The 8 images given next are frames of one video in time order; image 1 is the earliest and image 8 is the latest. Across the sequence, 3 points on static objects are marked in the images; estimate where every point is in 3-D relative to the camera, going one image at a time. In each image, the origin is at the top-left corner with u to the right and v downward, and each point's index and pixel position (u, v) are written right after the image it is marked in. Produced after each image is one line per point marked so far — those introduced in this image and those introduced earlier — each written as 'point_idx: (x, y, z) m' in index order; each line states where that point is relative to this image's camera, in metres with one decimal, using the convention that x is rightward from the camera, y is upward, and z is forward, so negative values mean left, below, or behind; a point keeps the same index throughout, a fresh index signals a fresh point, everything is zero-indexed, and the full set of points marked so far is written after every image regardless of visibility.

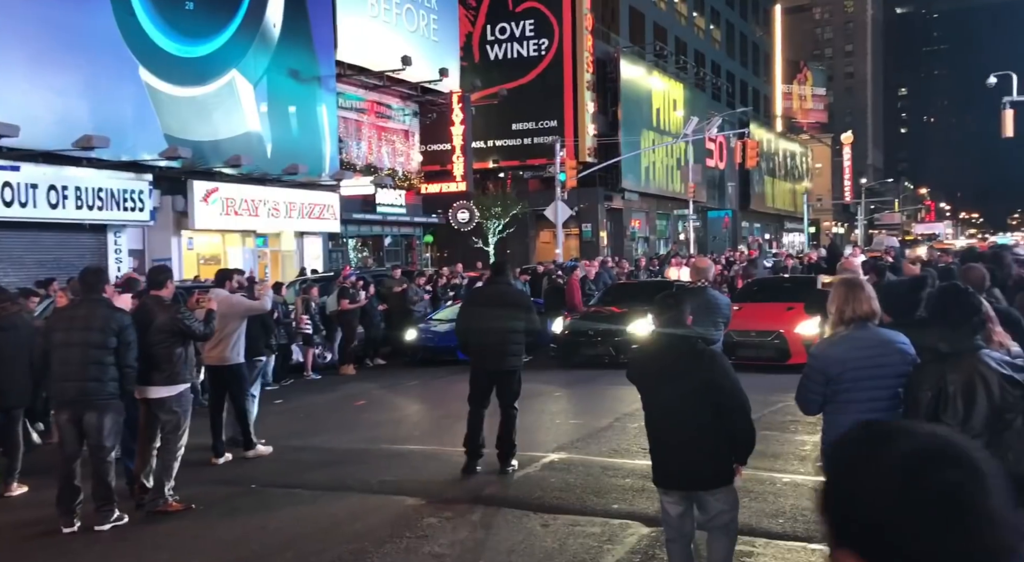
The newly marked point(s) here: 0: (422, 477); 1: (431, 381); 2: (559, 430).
0: (-0.8, -1.9, +9.9) m
1: (-1.3, -1.6, +16.4) m
2: (+0.5, -1.7, +11.8) m
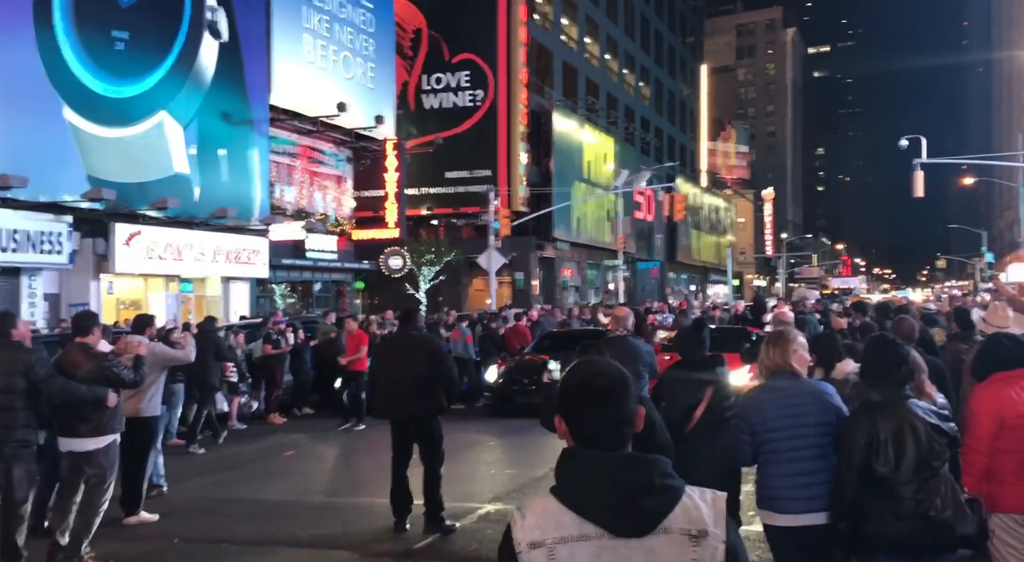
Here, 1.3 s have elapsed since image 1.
0: (-1.4, -2.3, +9.5) m
1: (-2.3, -2.3, +15.9) m
2: (-0.2, -2.2, +11.5) m
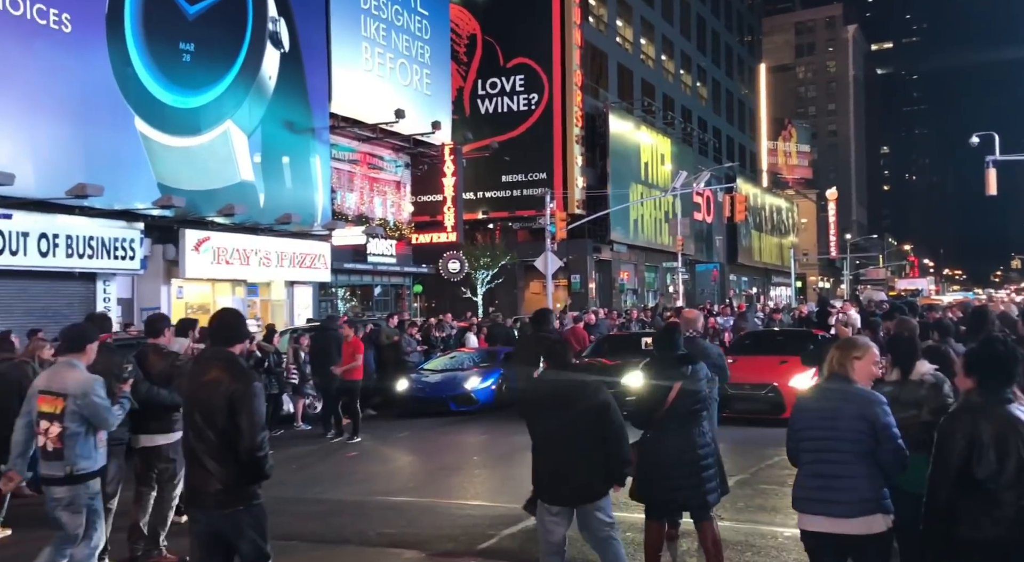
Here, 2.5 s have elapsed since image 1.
0: (-0.9, -2.3, +9.9) m
1: (-1.4, -2.3, +16.3) m
2: (+0.4, -2.2, +11.8) m
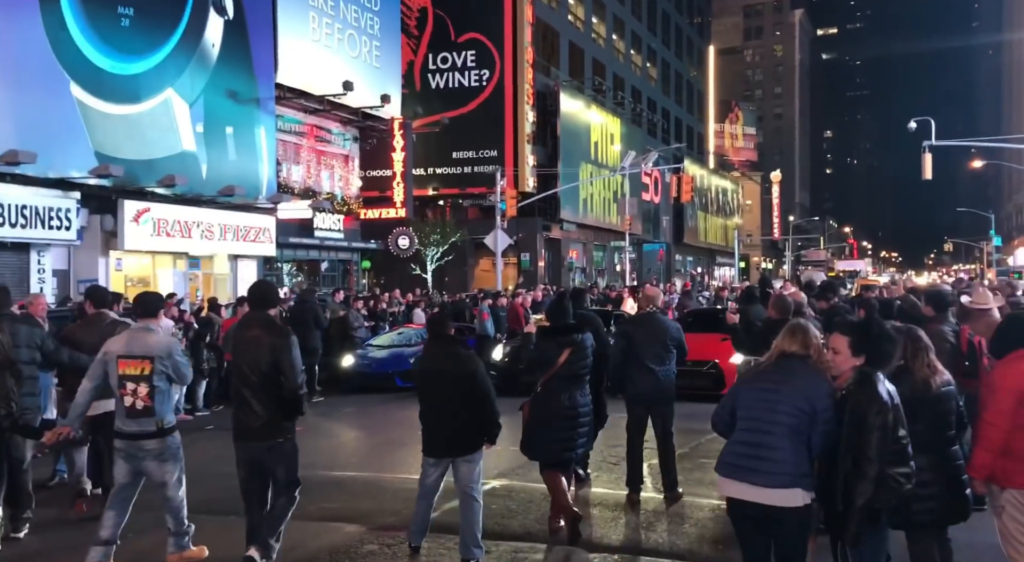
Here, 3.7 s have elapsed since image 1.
0: (-1.4, -2.0, +9.6) m
1: (-2.2, -1.9, +16.0) m
2: (-0.1, -1.9, +11.5) m
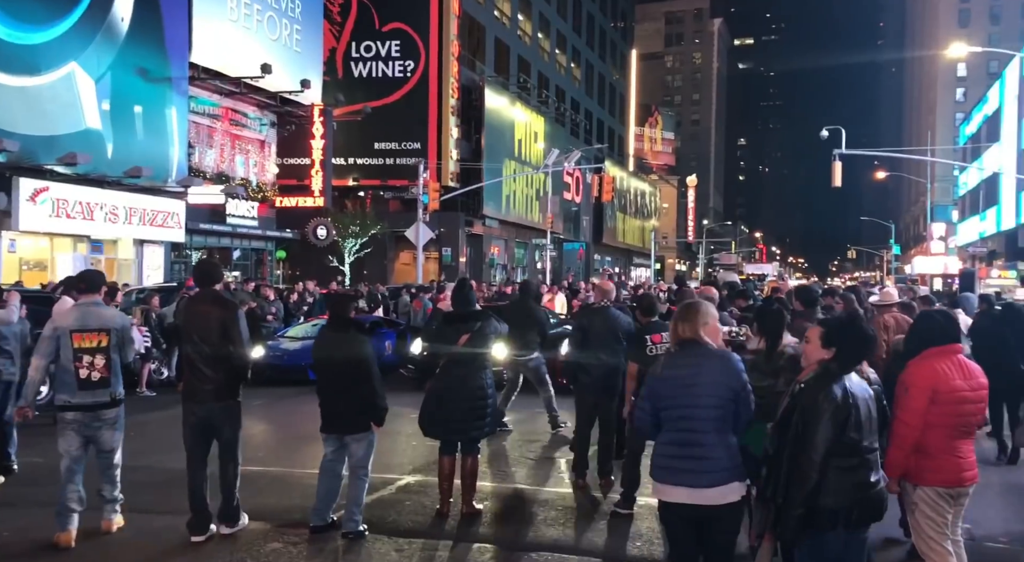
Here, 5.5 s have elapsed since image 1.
0: (-2.1, -1.9, +8.9) m
1: (-3.4, -1.7, +15.2) m
2: (-1.0, -1.8, +10.9) m
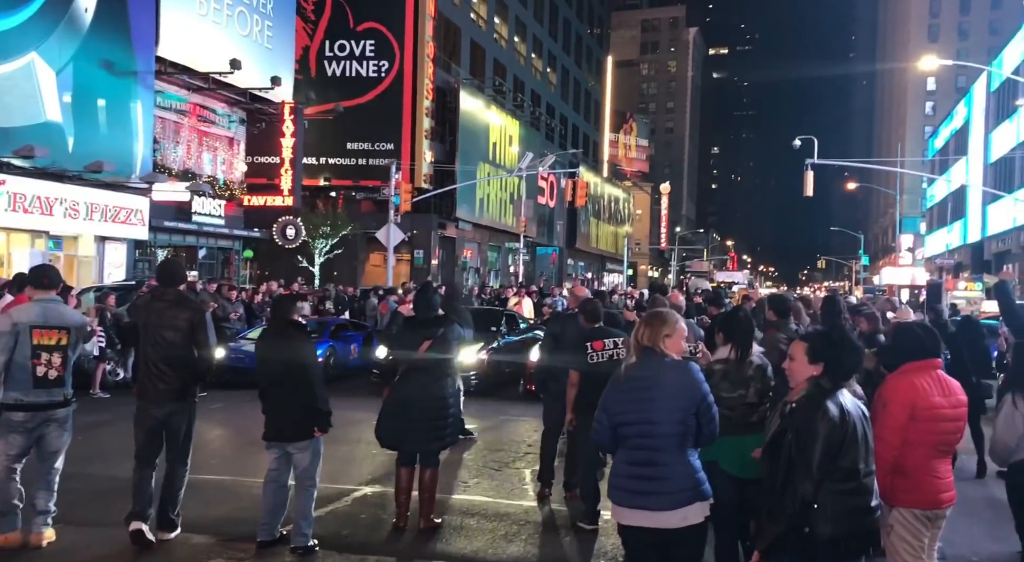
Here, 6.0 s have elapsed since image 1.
0: (-2.4, -1.9, +8.4) m
1: (-3.8, -1.7, +14.7) m
2: (-1.3, -1.8, +10.5) m
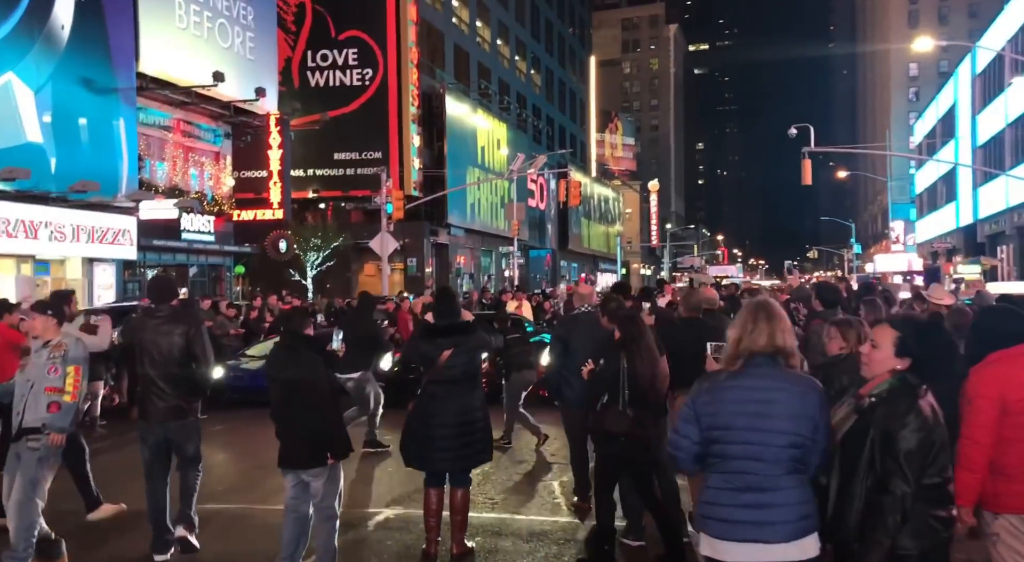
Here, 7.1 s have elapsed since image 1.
0: (-2.2, -2.0, +7.9) m
1: (-3.7, -2.0, +14.2) m
2: (-1.2, -1.9, +10.0) m
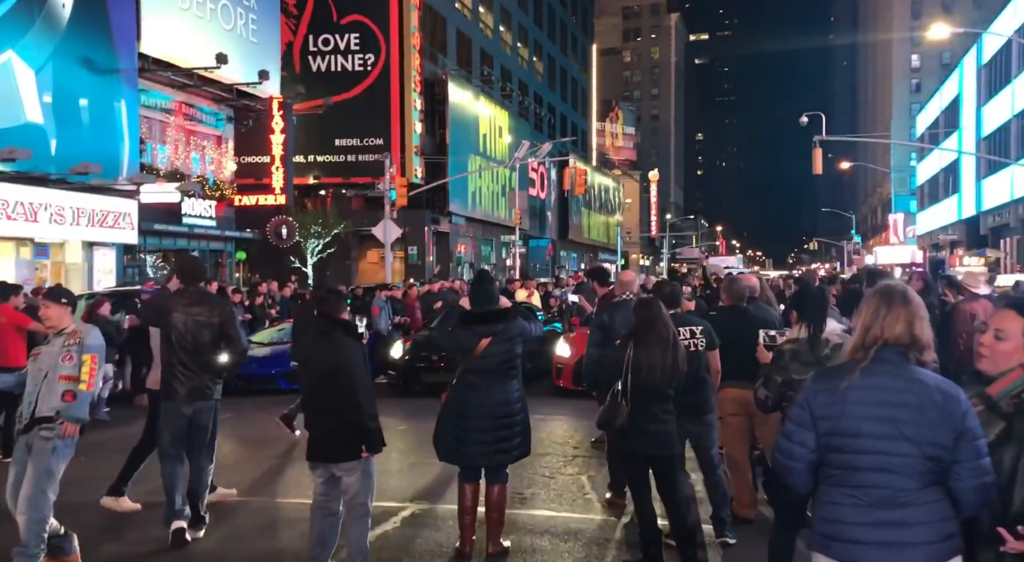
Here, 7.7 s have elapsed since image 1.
0: (-2.0, -1.9, +7.6) m
1: (-3.6, -1.8, +13.9) m
2: (-1.0, -1.8, +9.7) m
